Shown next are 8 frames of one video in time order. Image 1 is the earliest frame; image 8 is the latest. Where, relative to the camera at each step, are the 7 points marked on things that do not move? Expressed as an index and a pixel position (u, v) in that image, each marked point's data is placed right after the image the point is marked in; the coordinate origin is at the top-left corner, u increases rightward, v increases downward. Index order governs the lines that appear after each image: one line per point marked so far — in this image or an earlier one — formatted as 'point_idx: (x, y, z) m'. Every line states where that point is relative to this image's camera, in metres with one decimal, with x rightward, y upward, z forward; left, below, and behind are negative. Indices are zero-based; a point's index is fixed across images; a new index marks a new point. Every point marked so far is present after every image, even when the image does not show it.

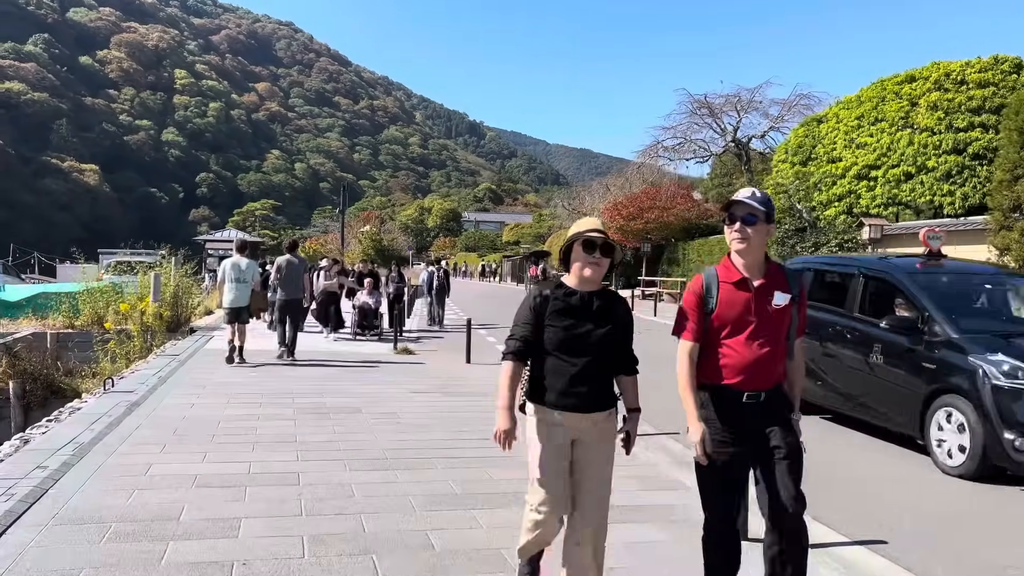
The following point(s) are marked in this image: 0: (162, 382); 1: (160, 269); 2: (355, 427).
0: (-3.5, -0.9, +8.2) m
1: (-7.0, +0.4, +16.4) m
2: (-1.1, -1.0, +5.9) m
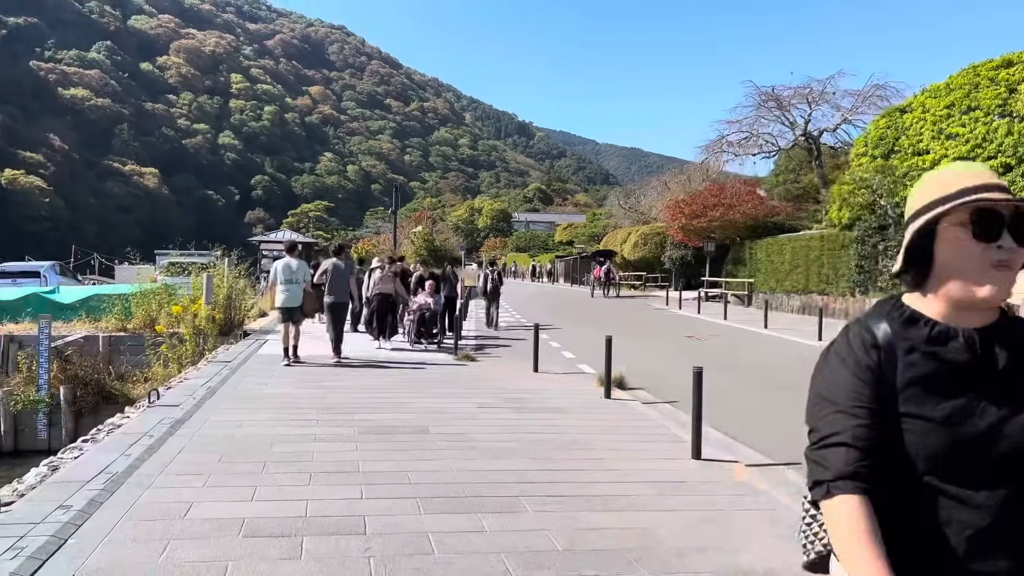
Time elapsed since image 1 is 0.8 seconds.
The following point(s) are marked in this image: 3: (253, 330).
0: (-2.7, -1.0, +7.5) m
1: (-5.8, +0.4, +16.0) m
2: (-0.5, -1.0, +5.2) m
3: (-5.0, -0.8, +15.9) m
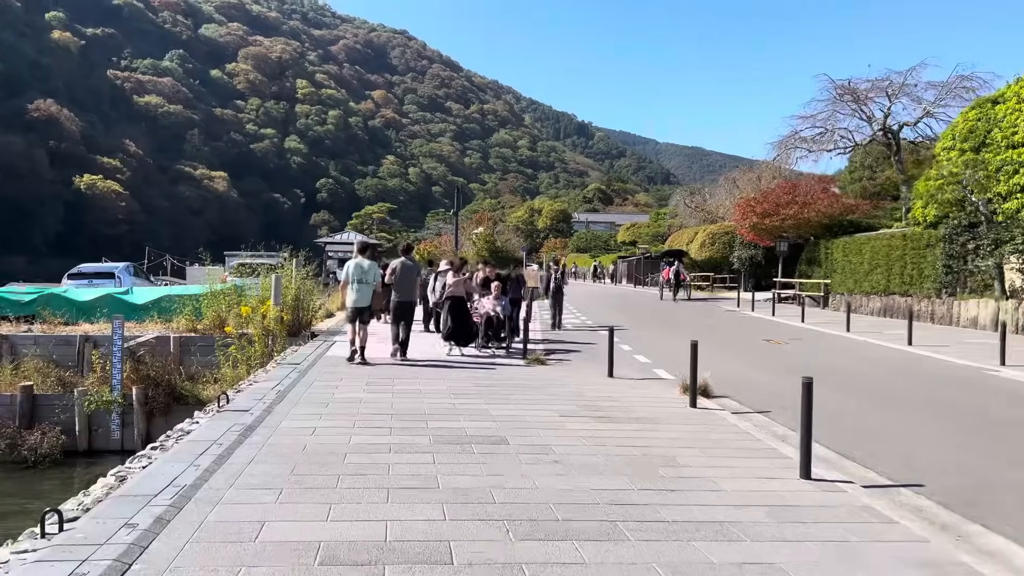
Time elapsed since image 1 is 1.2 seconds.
0: (-2.1, -1.0, +7.3) m
1: (-4.5, +0.3, +16.0) m
2: (0.0, -1.1, +4.8) m
3: (-3.7, -0.8, +15.8) m
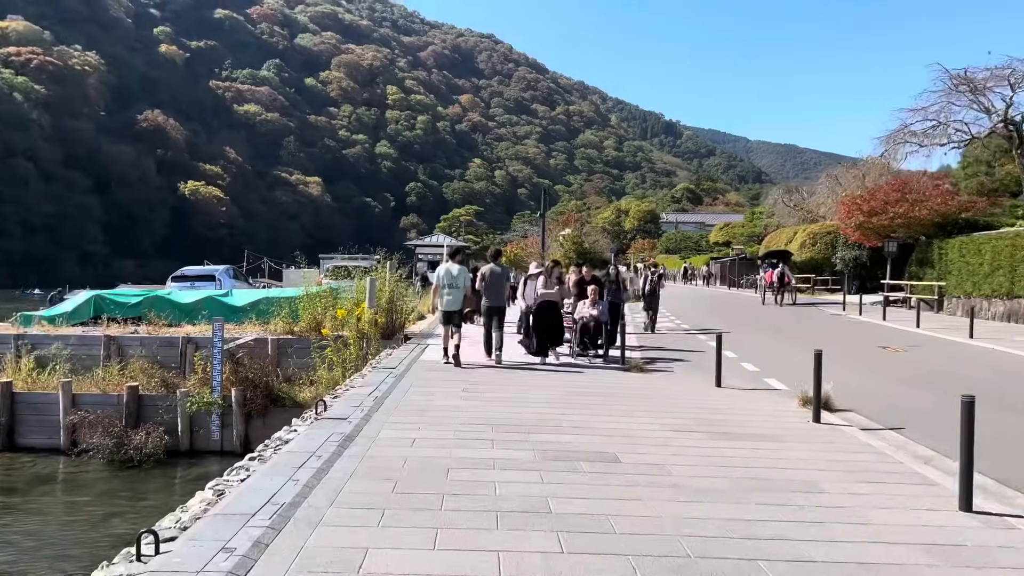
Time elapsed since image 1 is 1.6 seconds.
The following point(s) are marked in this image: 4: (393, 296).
0: (-1.2, -1.0, +7.1) m
1: (-2.7, +0.3, +16.0) m
2: (+0.6, -1.1, +4.4) m
3: (-1.9, -0.9, +15.7) m
4: (-2.2, -0.1, +15.0) m
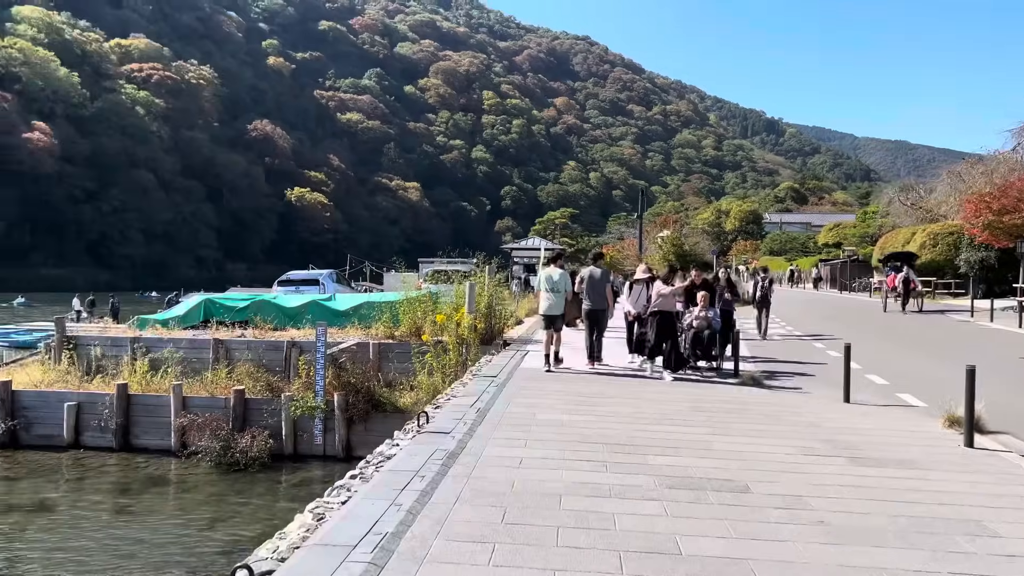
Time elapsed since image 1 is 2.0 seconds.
0: (-0.3, -1.1, +6.8) m
1: (-0.7, +0.2, +15.8) m
2: (+1.2, -1.1, +3.9) m
3: (0.0, -1.0, +15.4) m
4: (-0.4, -0.2, +14.8) m
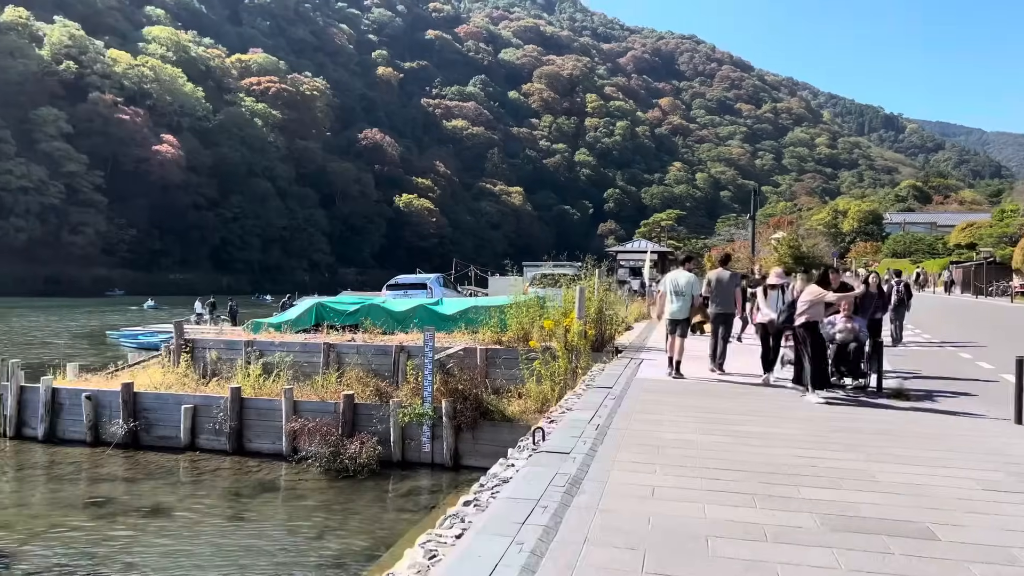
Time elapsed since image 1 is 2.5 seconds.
0: (+0.7, -1.1, +6.2) m
1: (+1.3, +0.1, +15.2) m
2: (+1.7, -1.2, +3.2) m
3: (+2.0, -1.0, +14.7) m
4: (+1.6, -0.3, +14.1) m
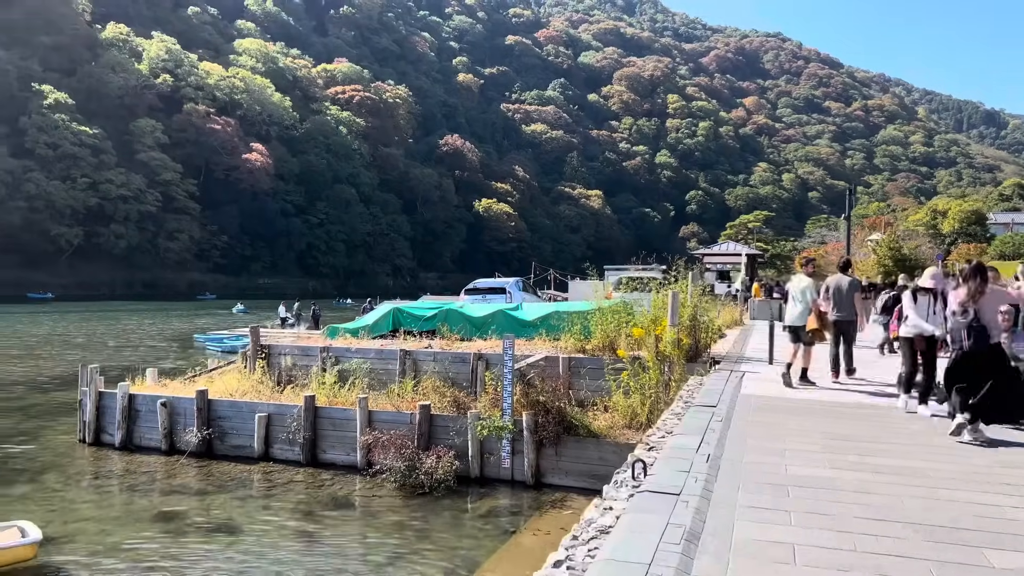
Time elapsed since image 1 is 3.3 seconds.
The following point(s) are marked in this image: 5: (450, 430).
0: (+1.3, -1.1, +5.2) m
1: (+2.8, 0.0, +14.1) m
2: (+2.1, -1.2, +2.1) m
3: (+3.5, -1.1, +13.6) m
4: (+3.0, -0.4, +13.1) m
5: (-0.9, -2.1, +12.0) m
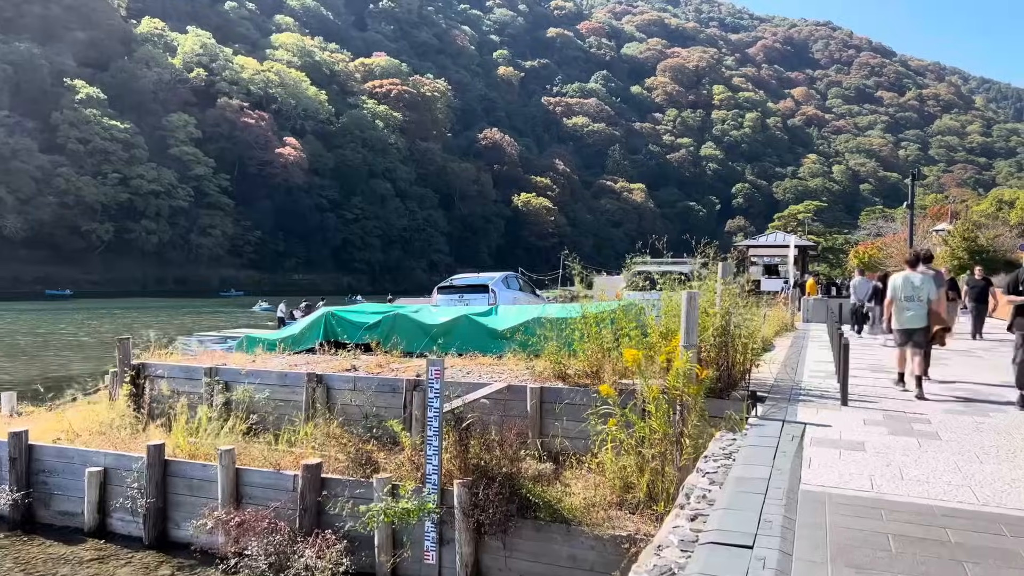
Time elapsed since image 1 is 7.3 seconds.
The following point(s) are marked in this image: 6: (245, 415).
0: (+0.2, -1.2, +1.0) m
1: (+2.2, +0.1, +9.8) m
2: (+0.8, -1.2, -2.2) m
3: (+2.9, -1.1, +9.2) m
4: (+2.3, -0.4, +8.7) m
5: (-1.6, -2.1, +7.9) m
6: (-3.3, -1.6, +10.2) m
